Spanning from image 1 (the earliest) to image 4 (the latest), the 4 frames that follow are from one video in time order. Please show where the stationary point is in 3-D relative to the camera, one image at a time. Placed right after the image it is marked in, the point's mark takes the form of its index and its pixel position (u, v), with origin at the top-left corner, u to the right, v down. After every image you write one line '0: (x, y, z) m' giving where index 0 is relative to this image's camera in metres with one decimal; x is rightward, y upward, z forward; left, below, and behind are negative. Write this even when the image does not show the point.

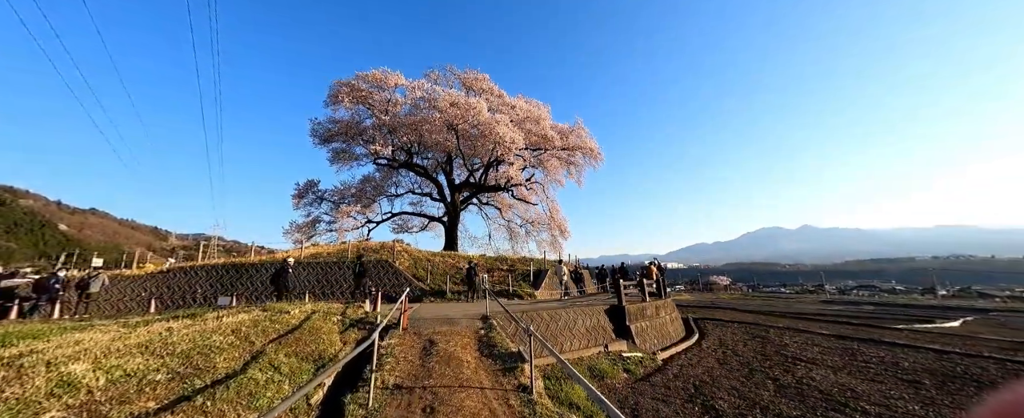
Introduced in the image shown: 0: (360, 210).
0: (-8.1, 0.0, +16.3) m
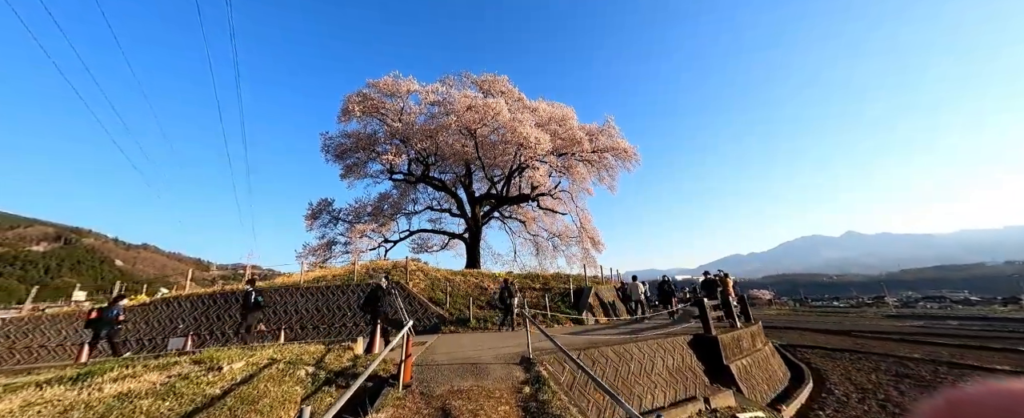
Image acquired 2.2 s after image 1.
0: (-6.8, -1.0, +15.4) m
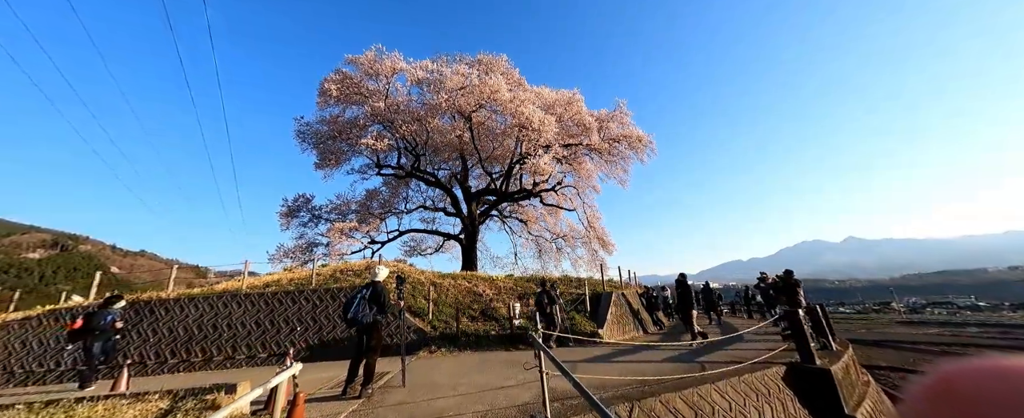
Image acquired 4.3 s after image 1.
0: (-6.8, -0.9, +14.0) m
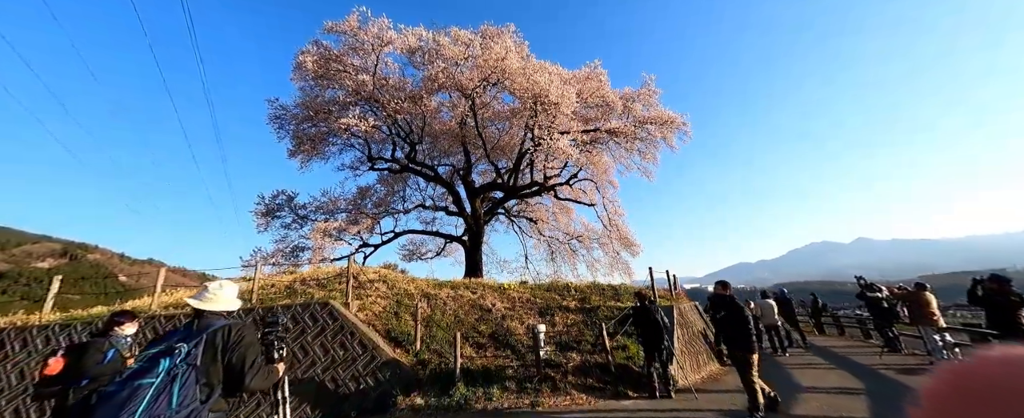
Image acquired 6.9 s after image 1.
0: (-6.4, -0.9, +12.5) m
